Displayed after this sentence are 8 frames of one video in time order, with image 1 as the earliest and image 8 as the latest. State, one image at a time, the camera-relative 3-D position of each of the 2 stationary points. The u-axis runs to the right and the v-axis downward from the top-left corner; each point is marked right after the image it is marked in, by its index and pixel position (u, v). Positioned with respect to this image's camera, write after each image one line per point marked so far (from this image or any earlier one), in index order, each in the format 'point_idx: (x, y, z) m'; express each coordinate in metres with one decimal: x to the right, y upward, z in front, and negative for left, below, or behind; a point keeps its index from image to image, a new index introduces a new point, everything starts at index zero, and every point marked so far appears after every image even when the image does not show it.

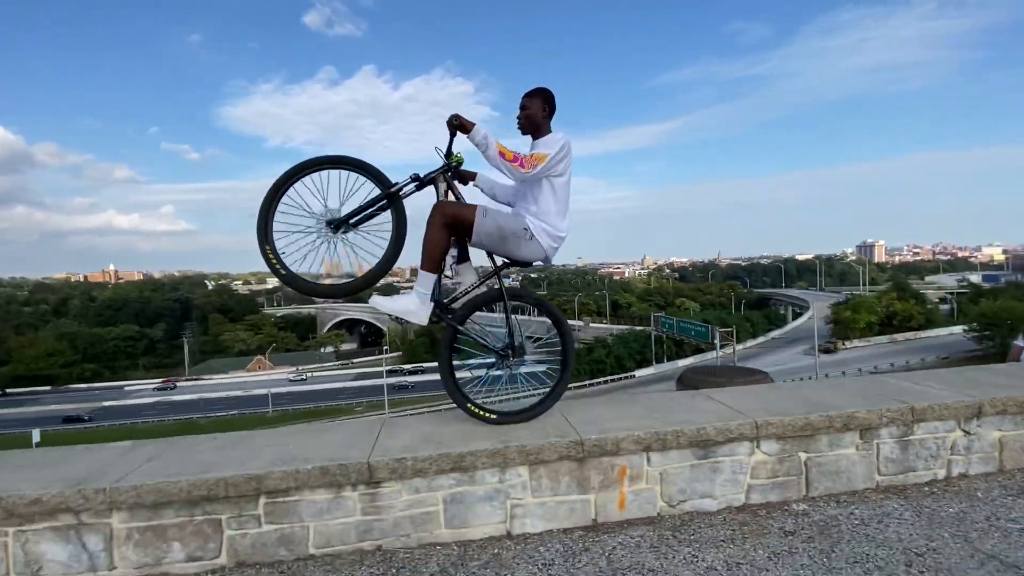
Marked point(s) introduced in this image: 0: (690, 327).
0: (+6.7, -1.4, +19.6) m
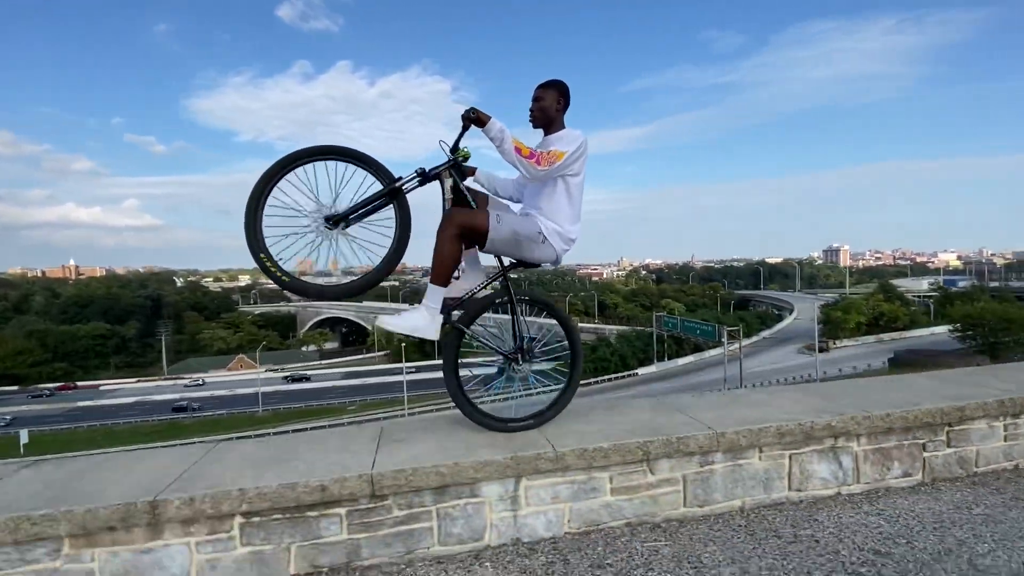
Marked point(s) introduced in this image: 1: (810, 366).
0: (+7.0, -1.4, +20.1) m
1: (+10.5, -2.7, +19.3) m
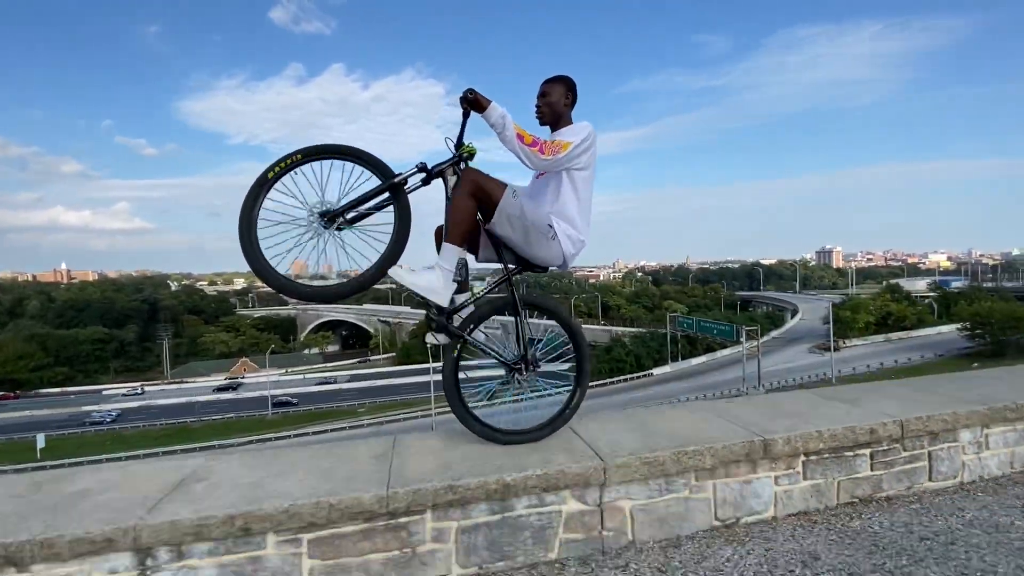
0: (+7.6, -1.4, +20.4) m
1: (+11.2, -2.7, +19.6) m
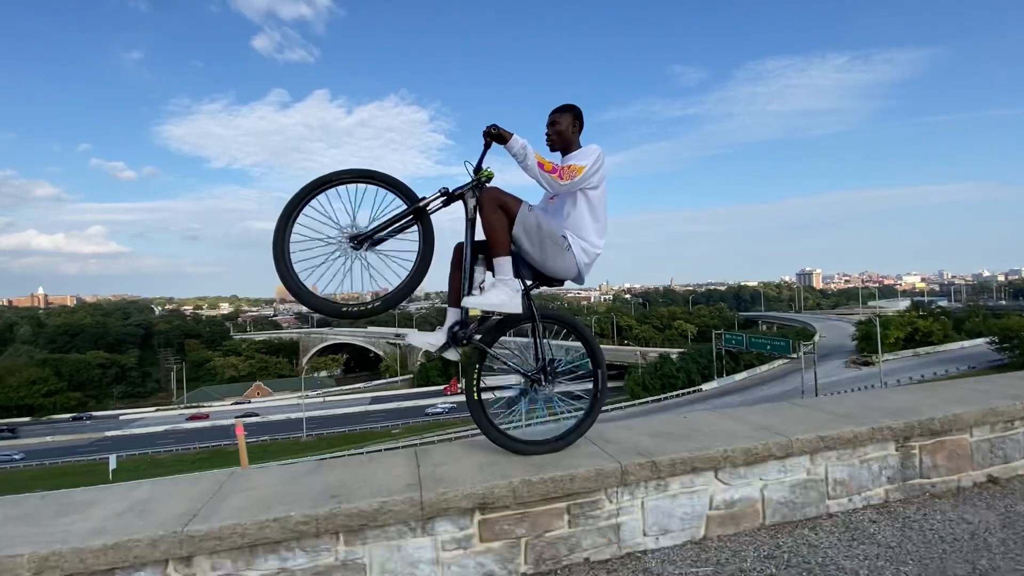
0: (+9.9, -2.1, +21.8) m
1: (+13.6, -3.4, +21.0) m
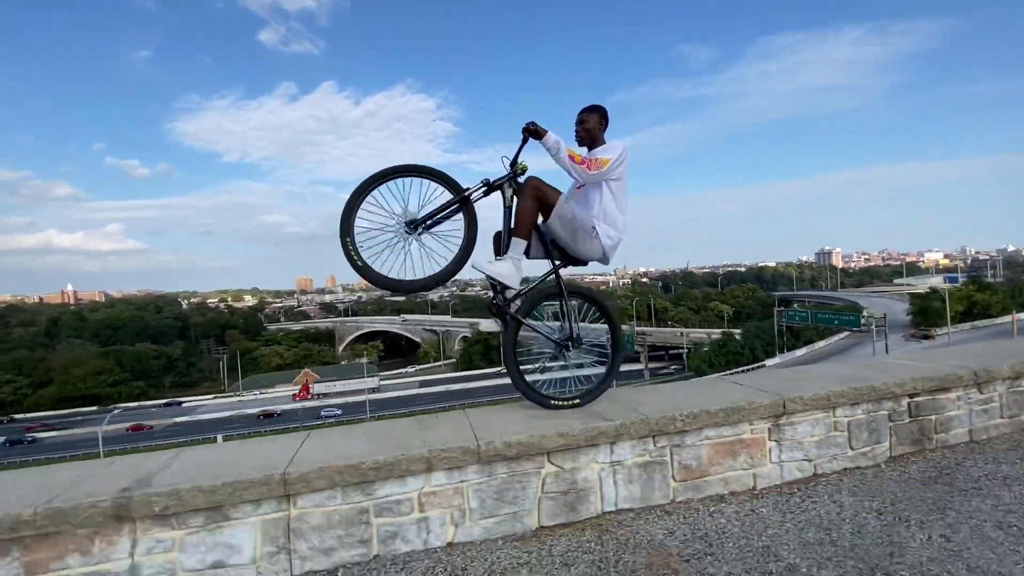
0: (+12.9, -1.2, +22.5) m
1: (+16.5, -2.4, +21.8) m
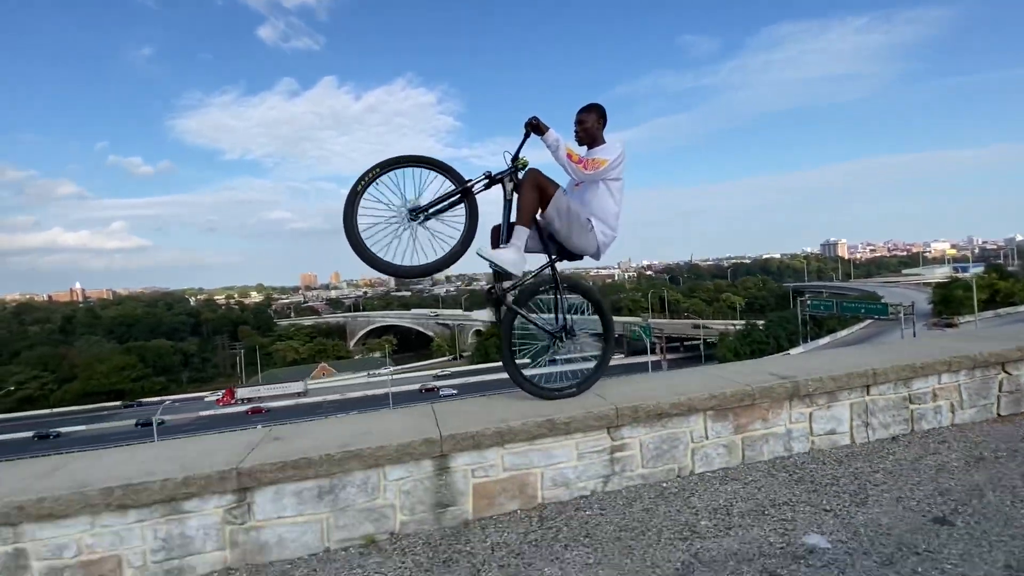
0: (+14.1, -0.7, +22.9) m
1: (+17.7, -1.9, +22.1) m
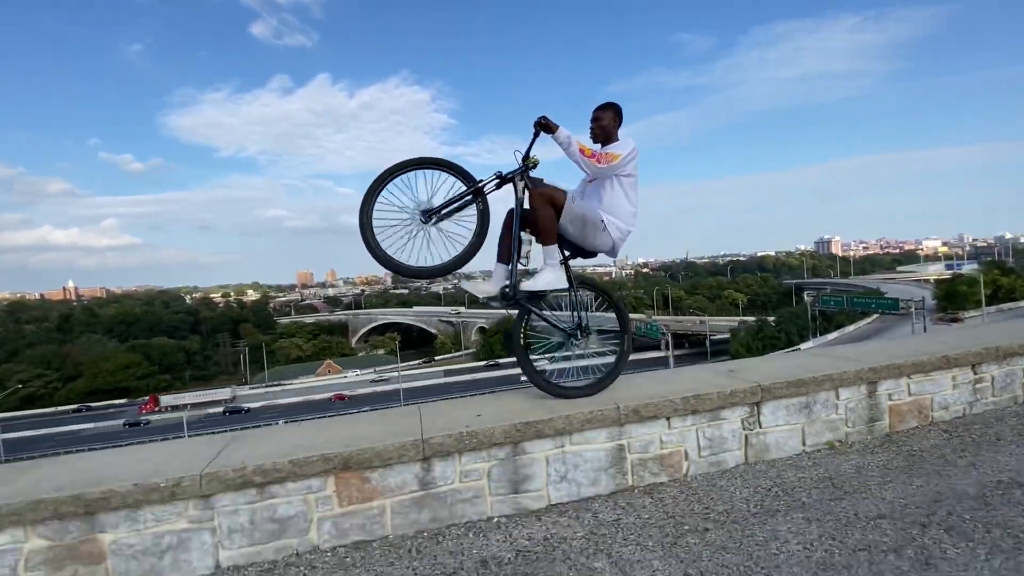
0: (+14.8, -0.6, +23.3) m
1: (+18.5, -1.8, +22.7) m
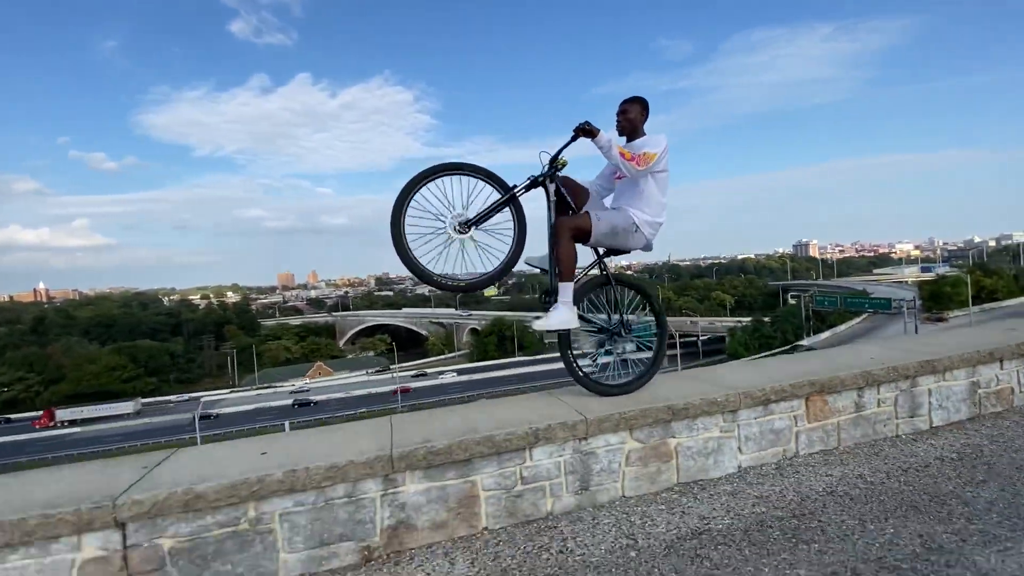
0: (+15.1, -0.6, +24.2) m
1: (+18.8, -1.8, +23.6) m
